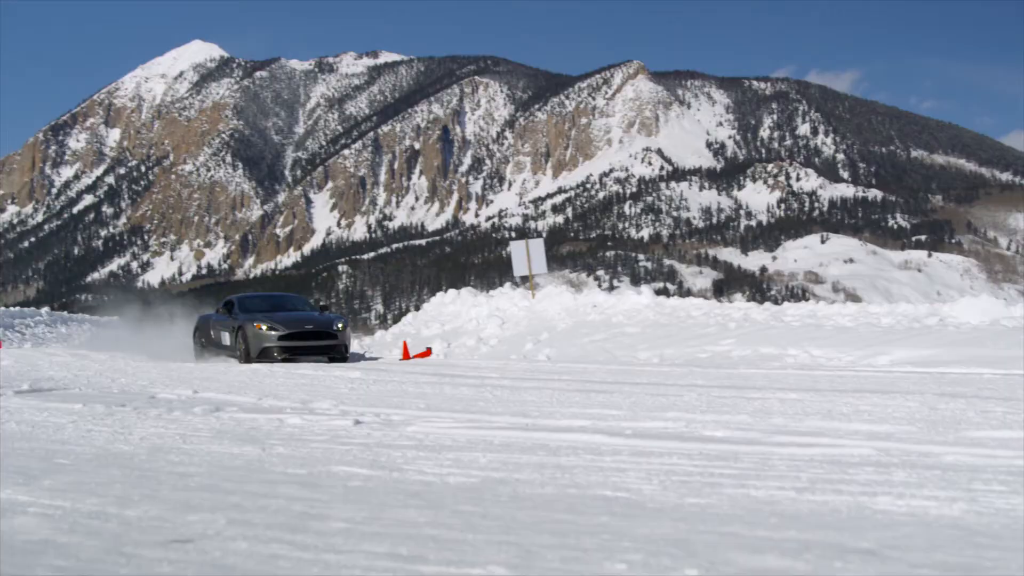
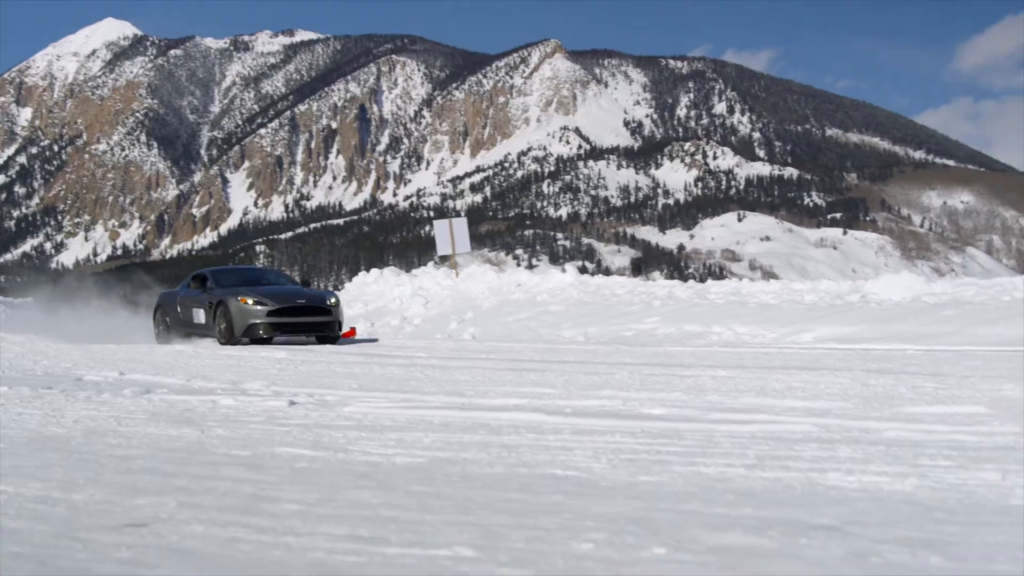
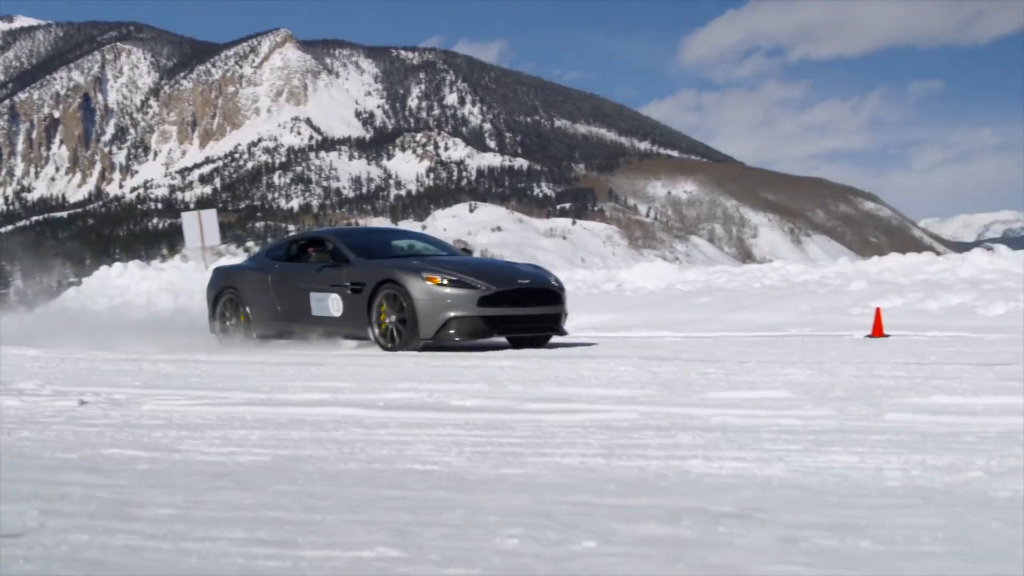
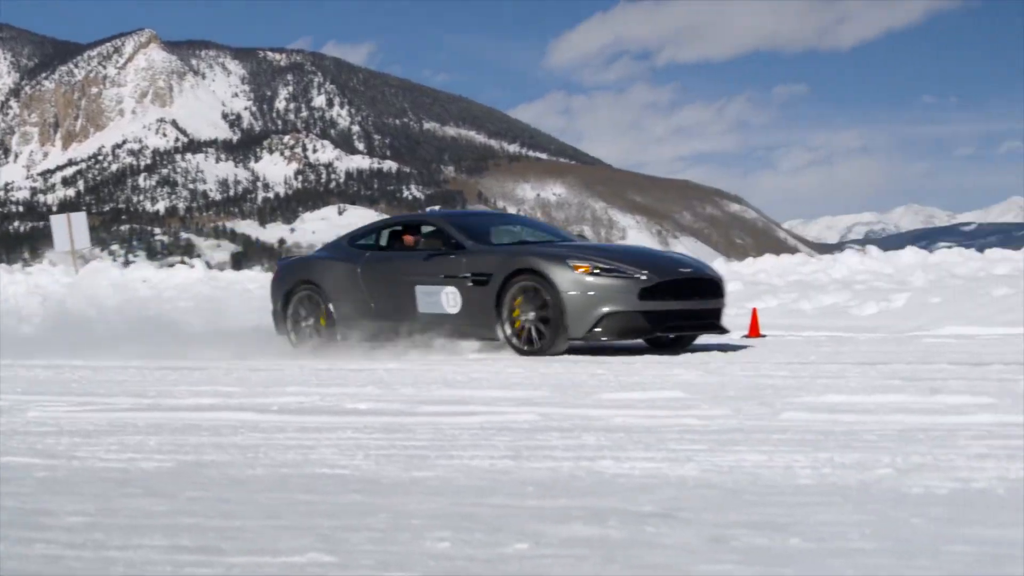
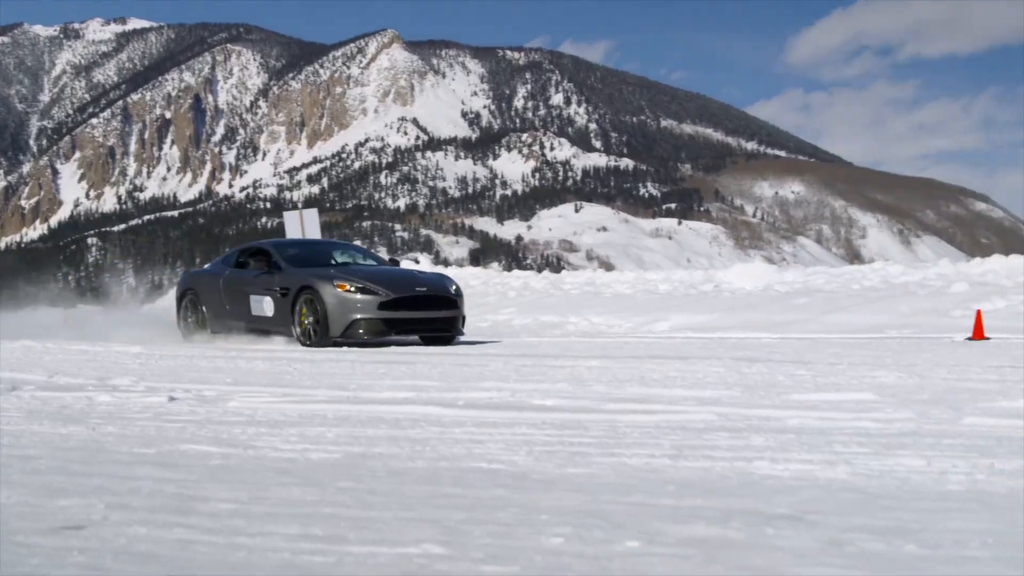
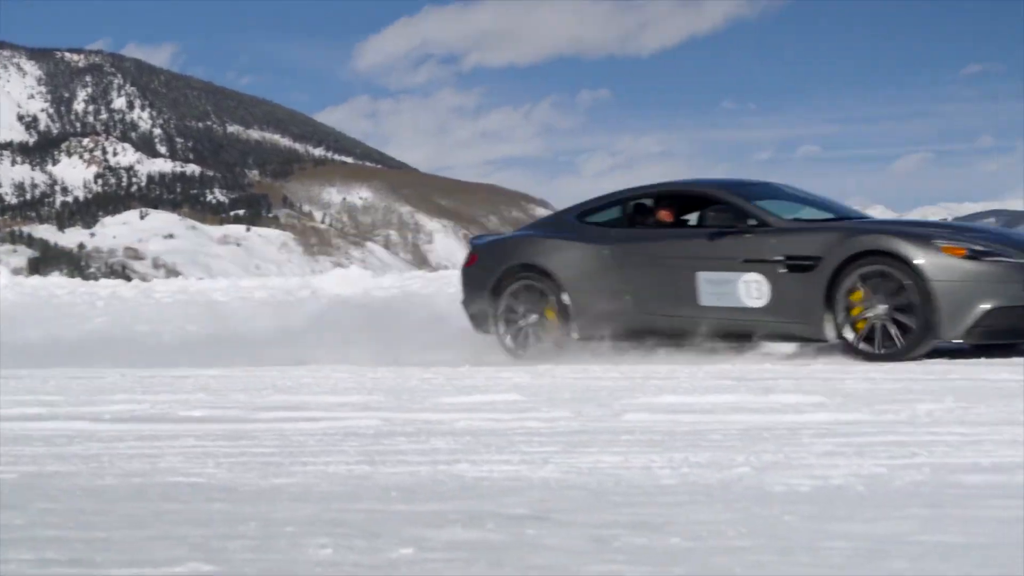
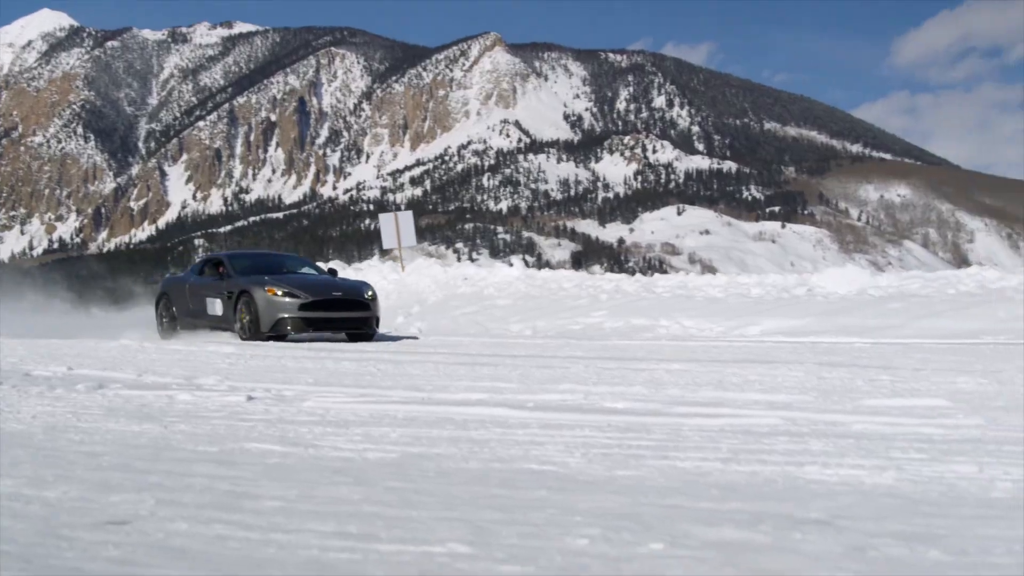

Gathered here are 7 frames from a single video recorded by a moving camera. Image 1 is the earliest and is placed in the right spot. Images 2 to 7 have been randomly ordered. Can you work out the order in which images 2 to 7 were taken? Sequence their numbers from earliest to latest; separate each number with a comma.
2, 7, 5, 3, 4, 6
